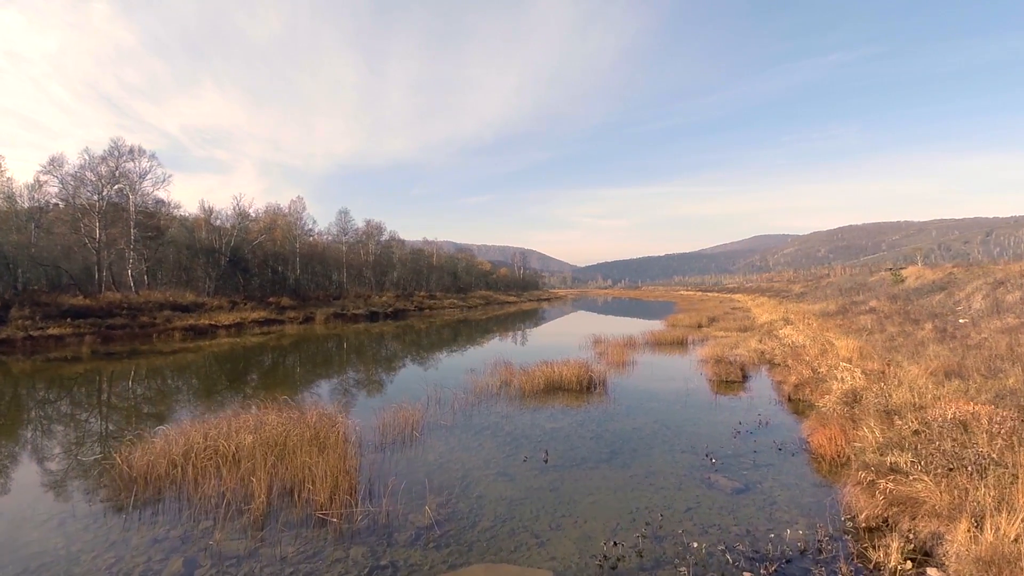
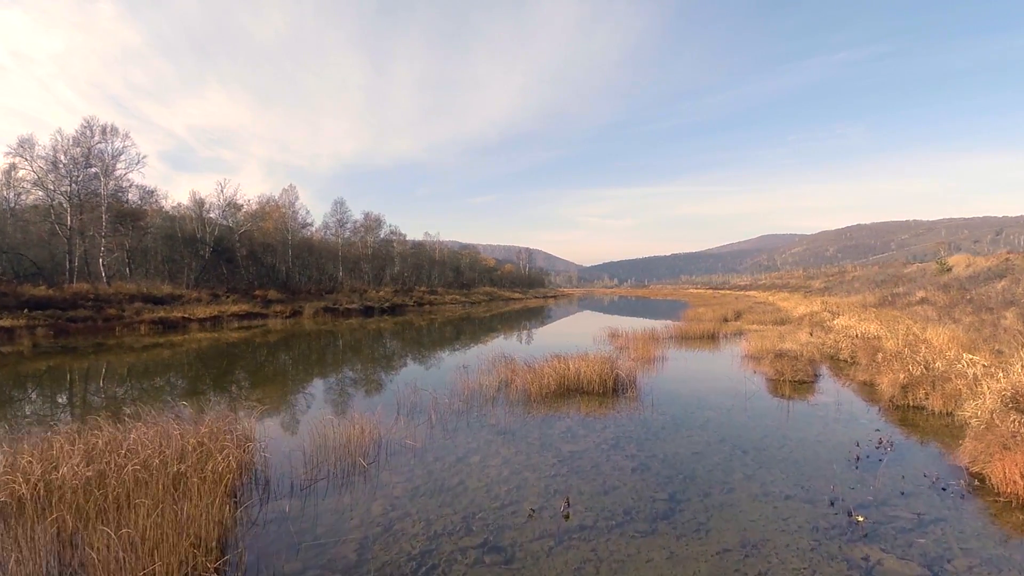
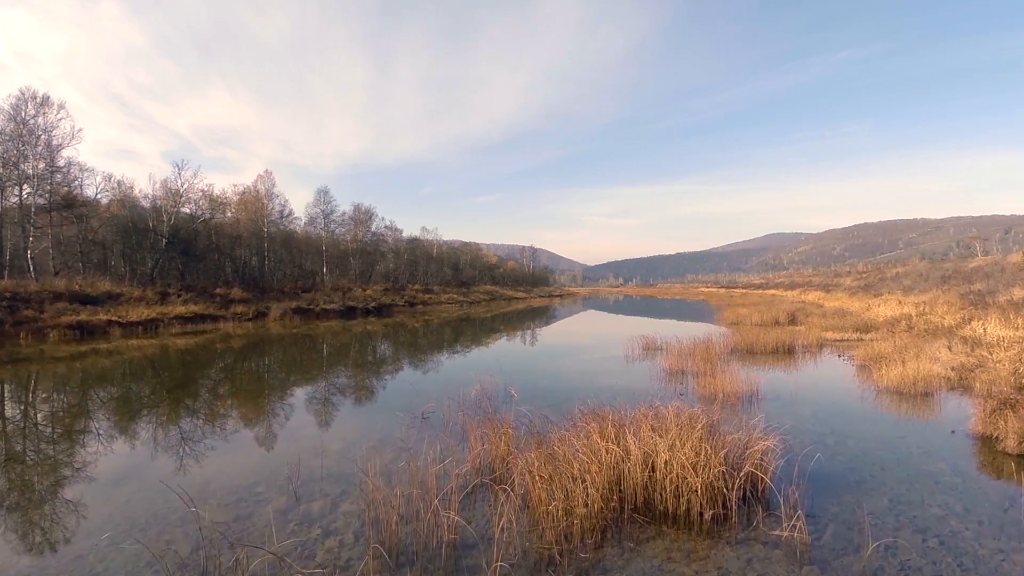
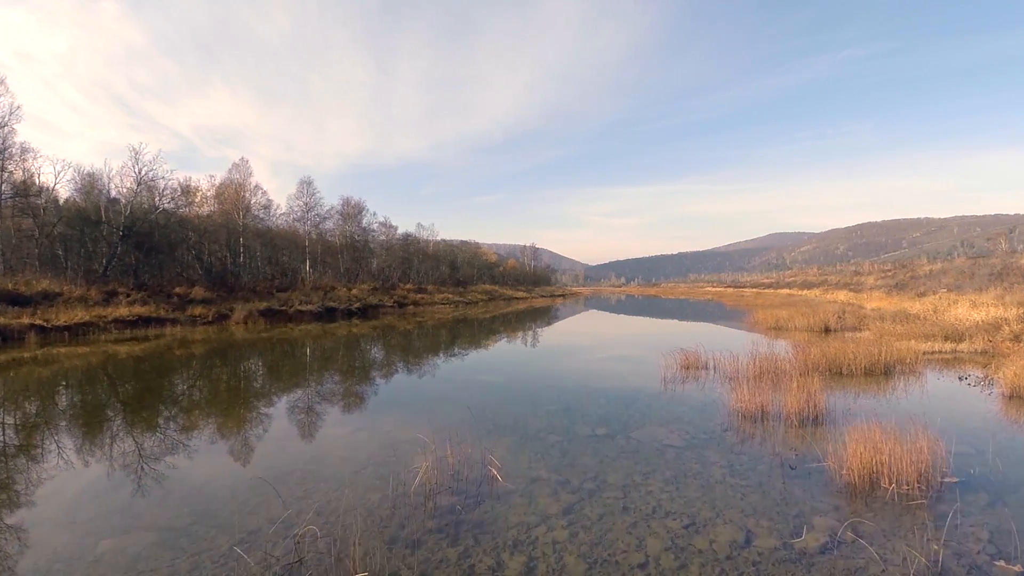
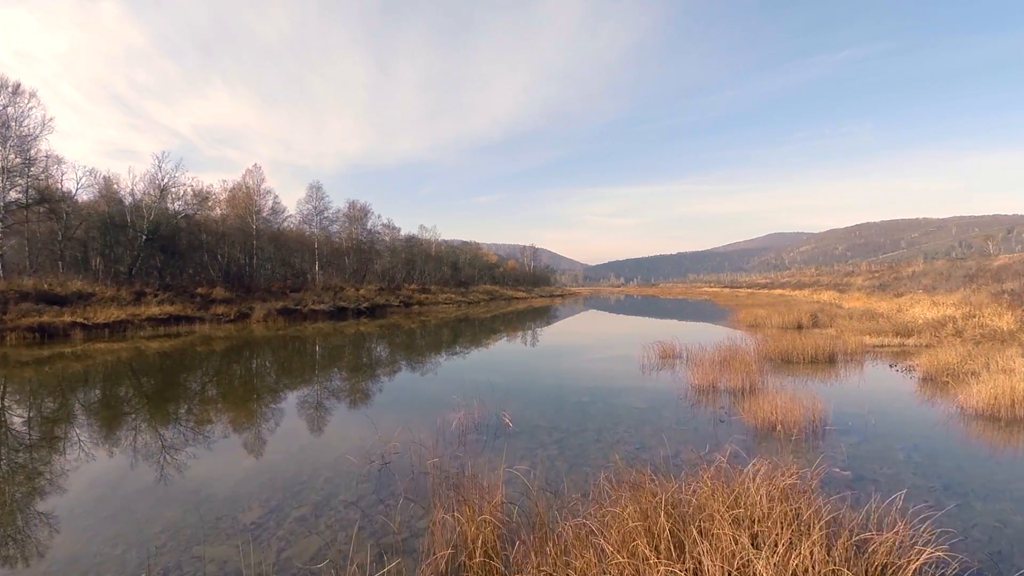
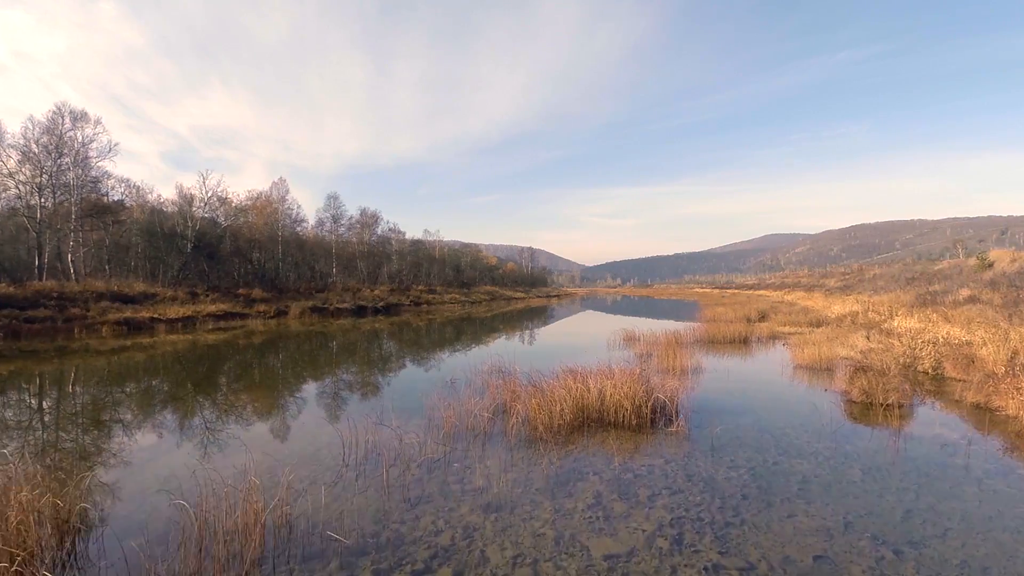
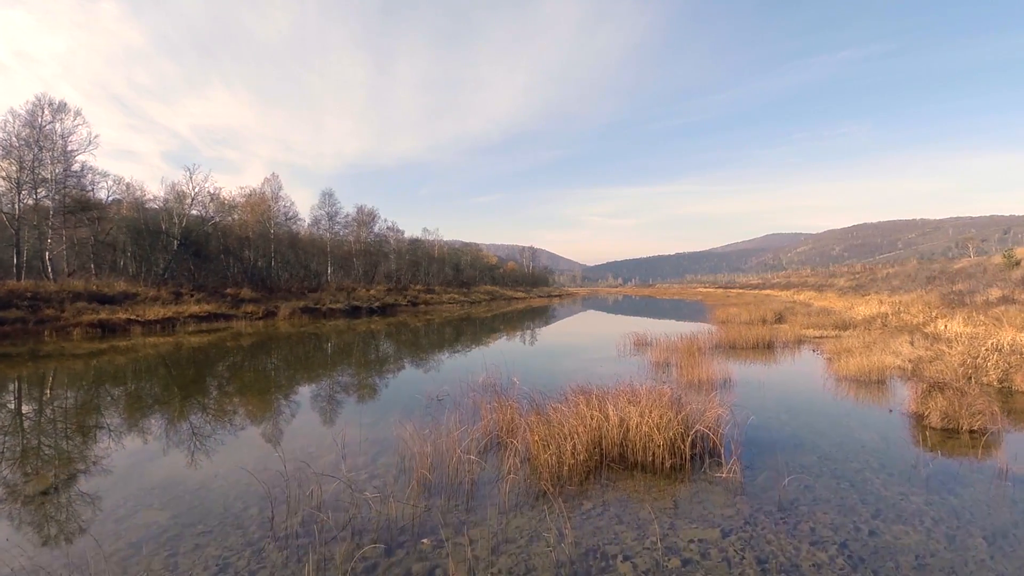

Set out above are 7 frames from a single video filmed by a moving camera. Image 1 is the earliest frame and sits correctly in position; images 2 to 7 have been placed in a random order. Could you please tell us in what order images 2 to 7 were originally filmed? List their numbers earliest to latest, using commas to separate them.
2, 6, 7, 3, 5, 4
